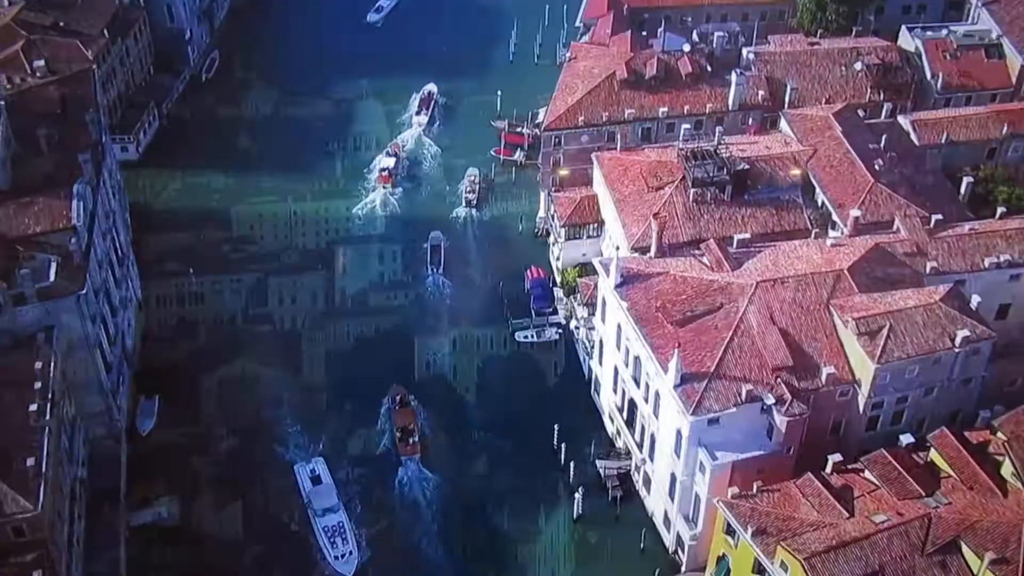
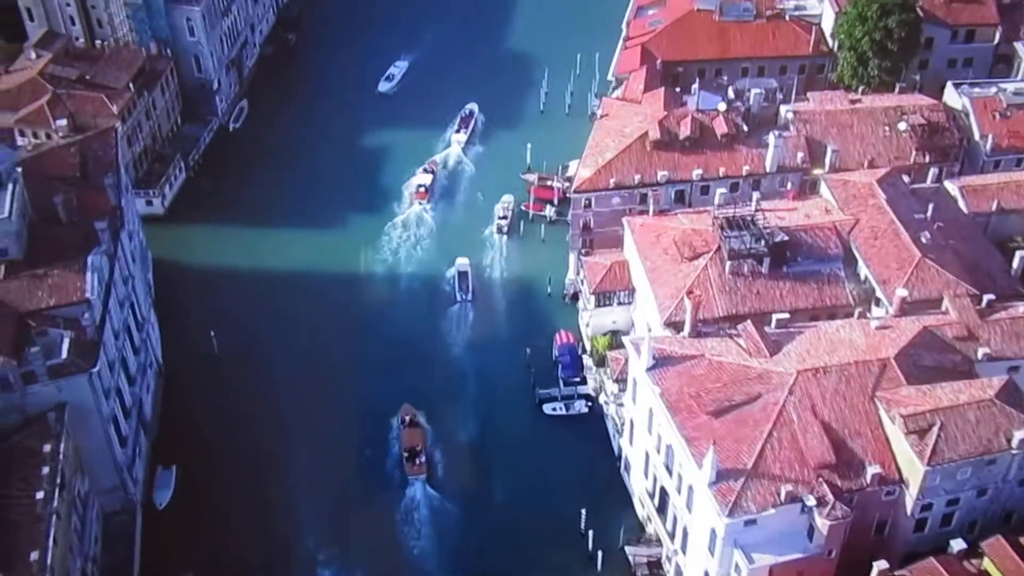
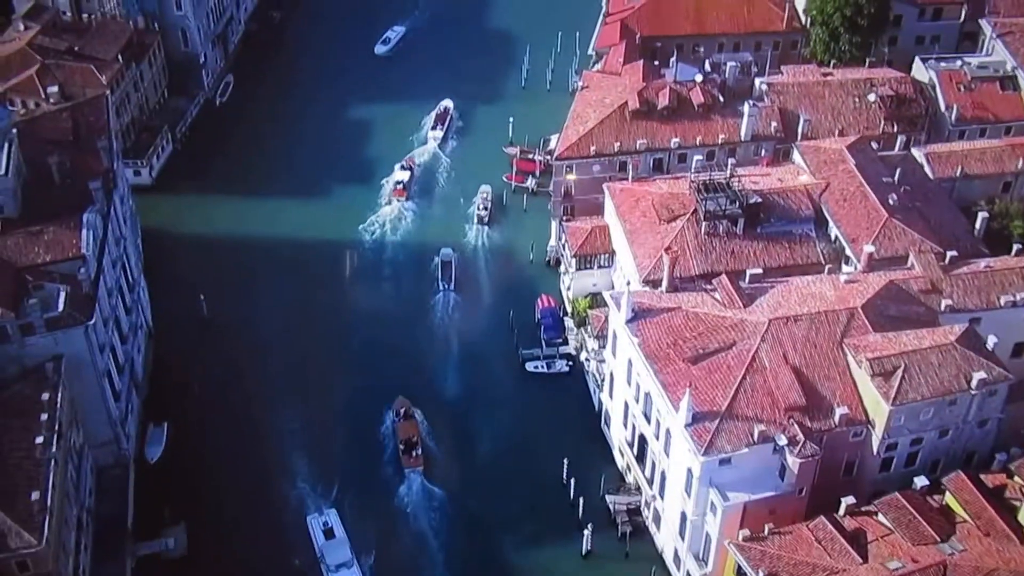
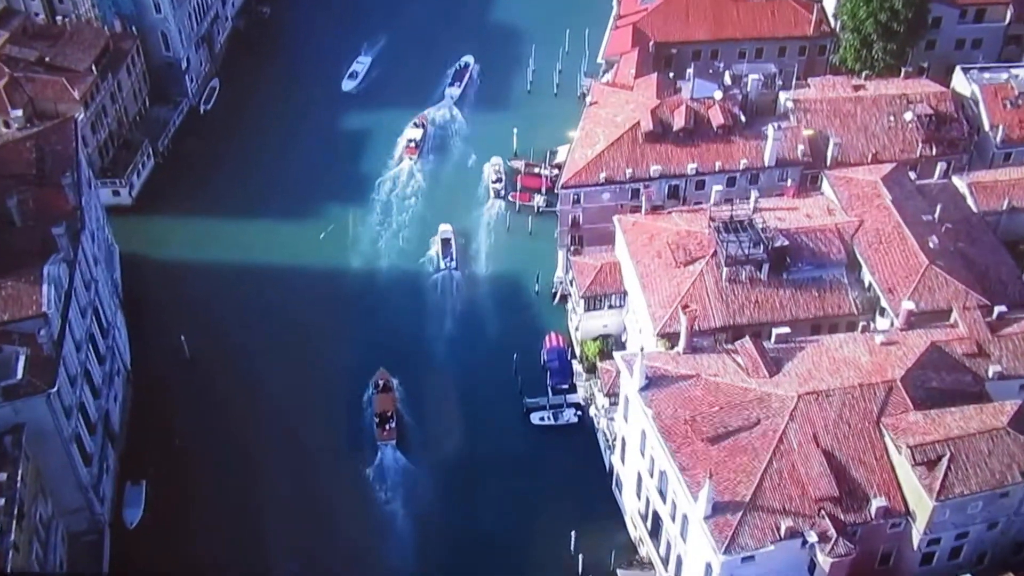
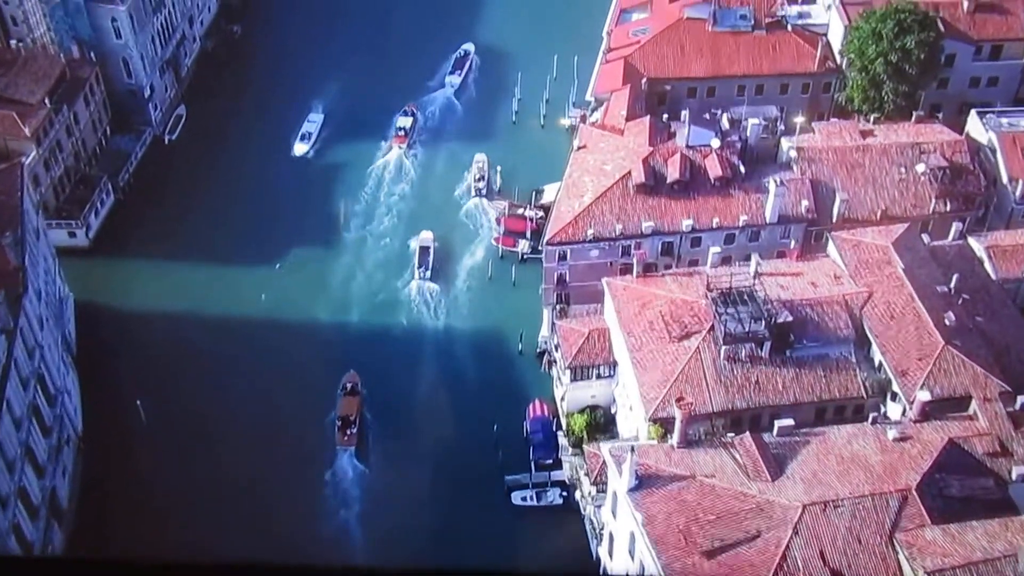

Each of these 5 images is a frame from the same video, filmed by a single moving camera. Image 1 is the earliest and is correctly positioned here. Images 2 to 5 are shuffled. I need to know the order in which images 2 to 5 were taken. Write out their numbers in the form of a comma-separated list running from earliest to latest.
3, 2, 4, 5
